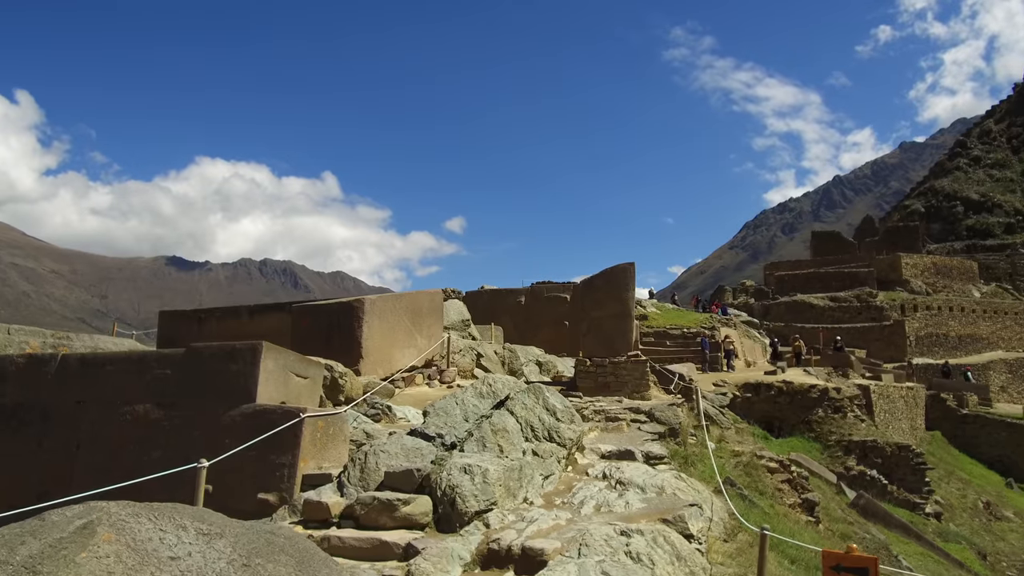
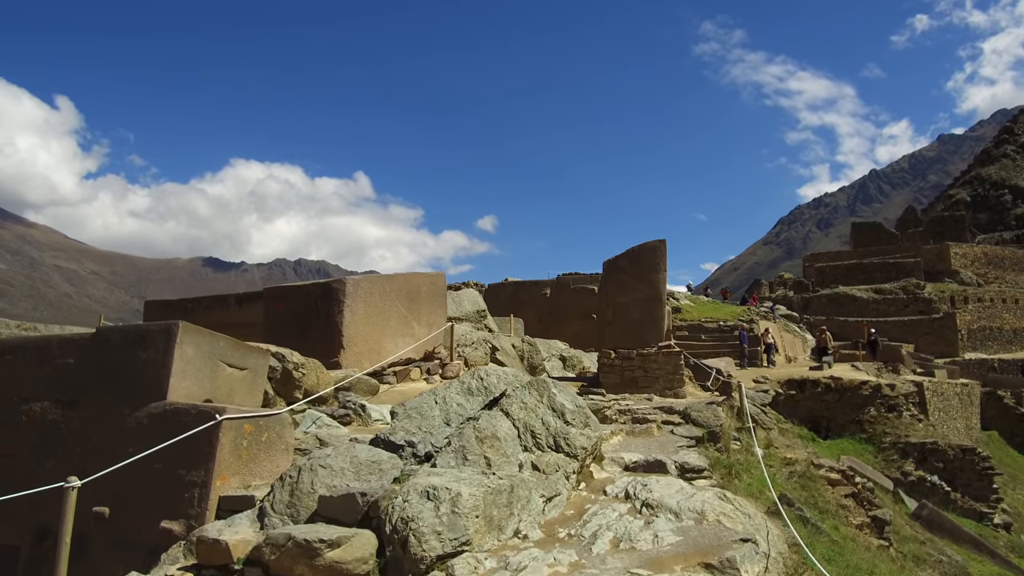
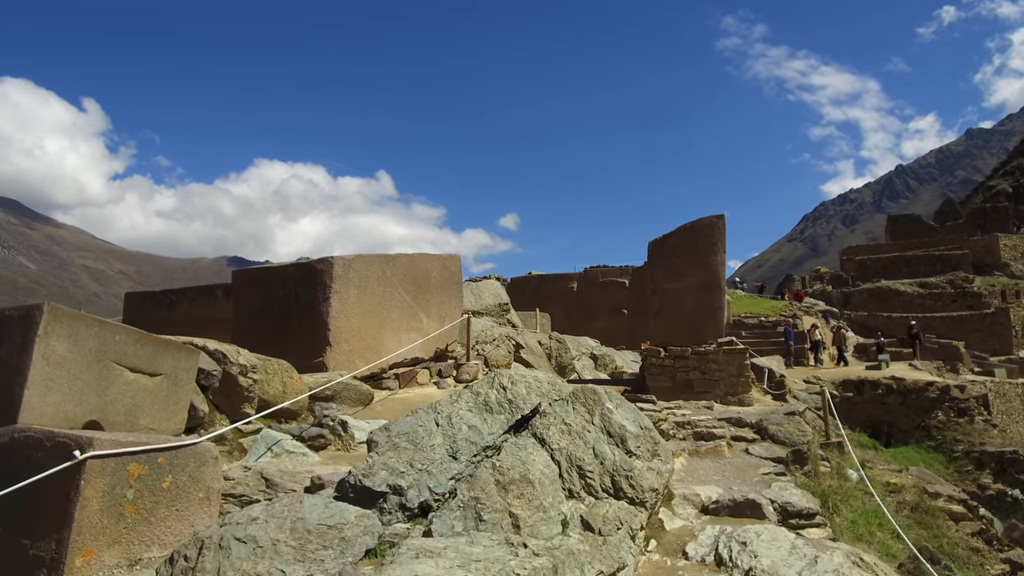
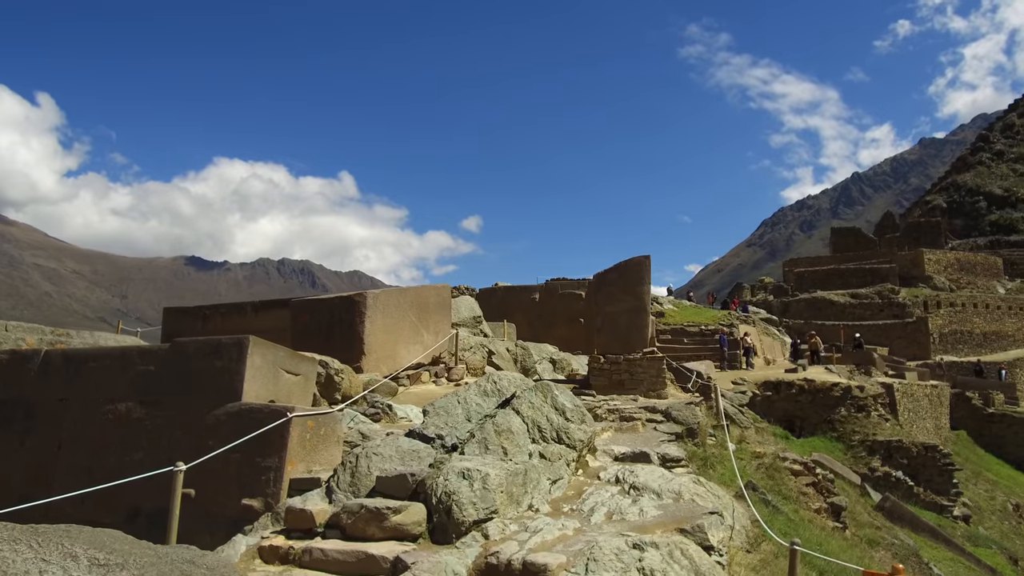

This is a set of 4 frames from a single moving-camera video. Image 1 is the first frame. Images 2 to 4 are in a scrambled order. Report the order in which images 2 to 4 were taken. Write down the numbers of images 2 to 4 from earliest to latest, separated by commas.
4, 2, 3
